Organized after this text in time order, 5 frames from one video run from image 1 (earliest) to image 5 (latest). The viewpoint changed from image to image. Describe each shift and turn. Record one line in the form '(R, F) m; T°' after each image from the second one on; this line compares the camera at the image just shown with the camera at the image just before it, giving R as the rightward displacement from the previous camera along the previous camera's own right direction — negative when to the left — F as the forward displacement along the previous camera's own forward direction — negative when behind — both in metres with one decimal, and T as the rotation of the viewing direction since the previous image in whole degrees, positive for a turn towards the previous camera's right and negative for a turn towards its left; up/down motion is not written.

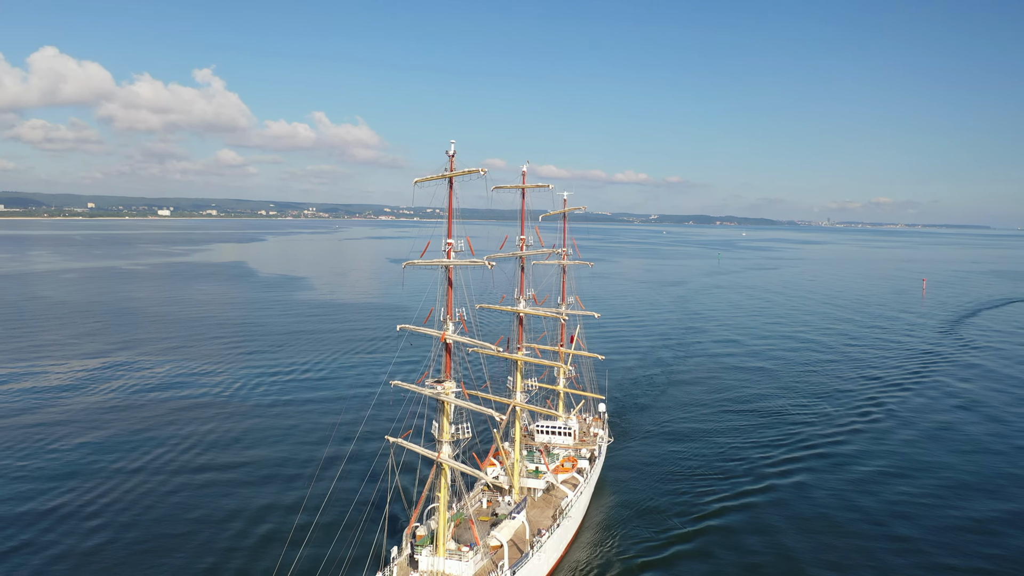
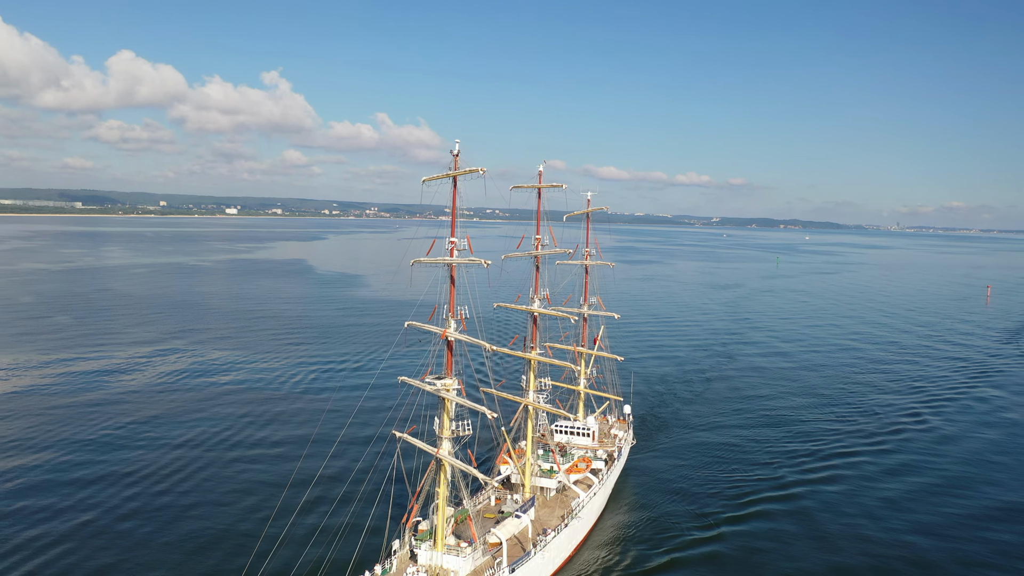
(+2.4, +0.1) m; -5°
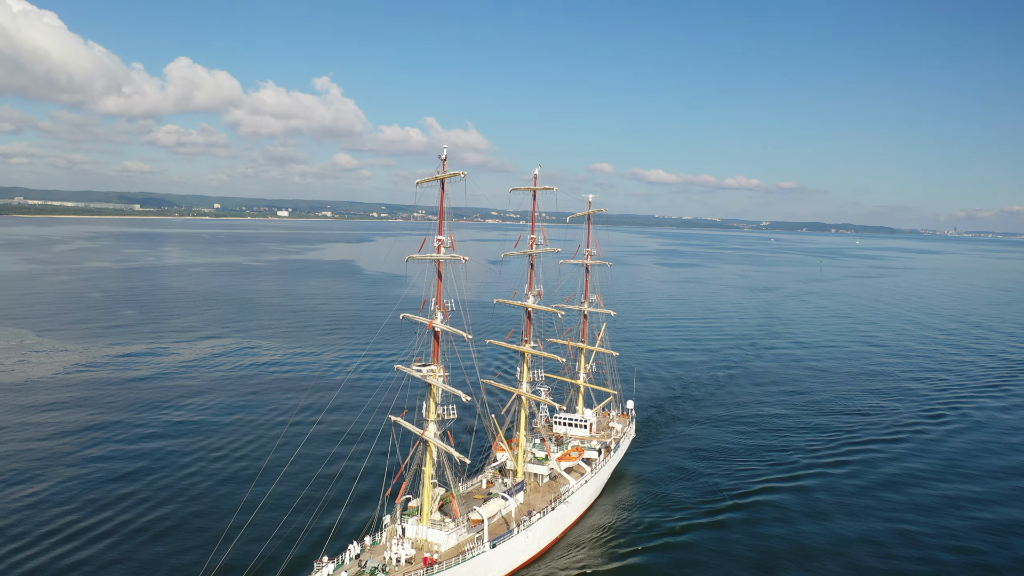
(+3.2, -2.3) m; -4°
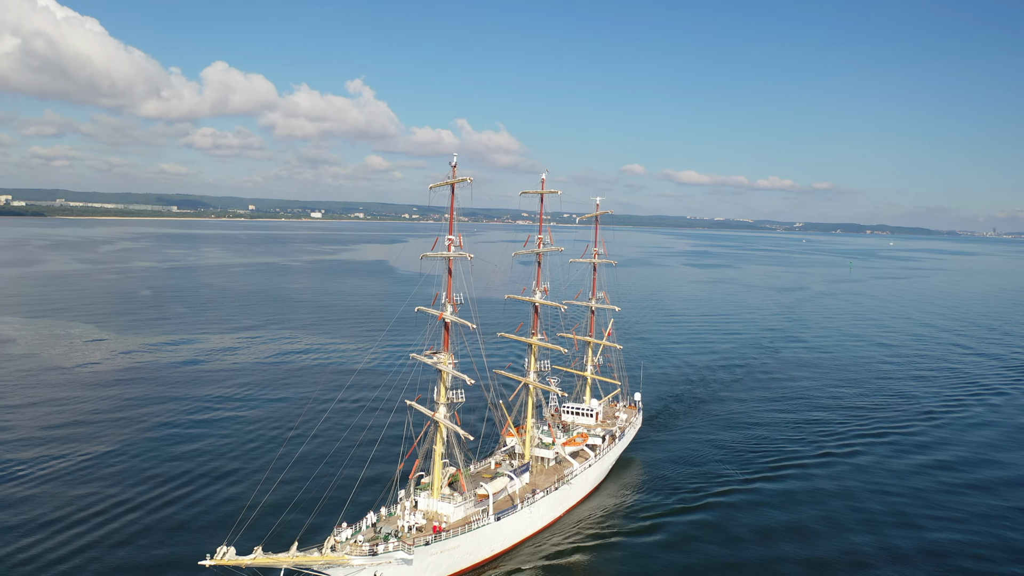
(+1.6, -3.2) m; -3°
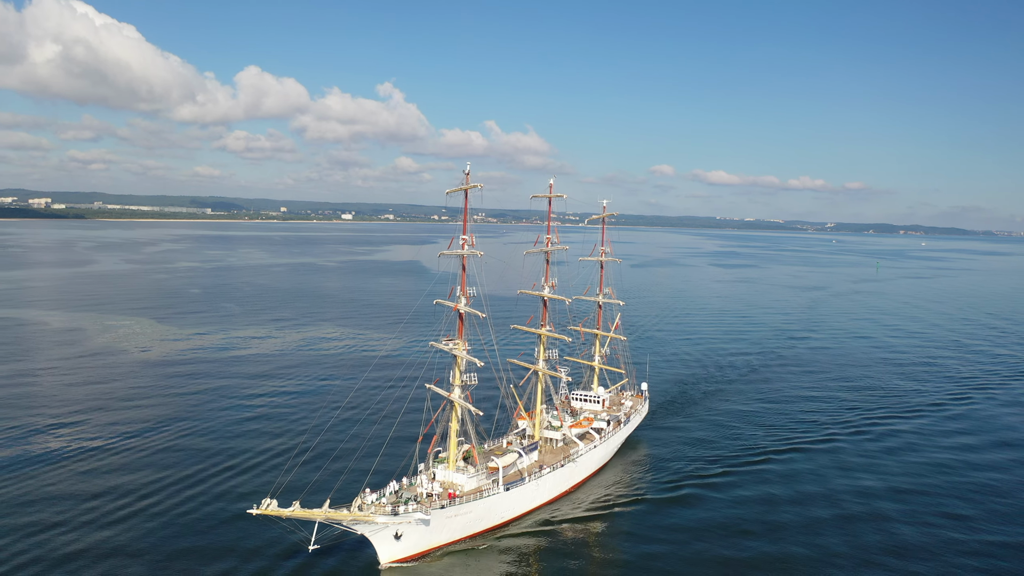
(+1.4, -4.5) m; -3°
